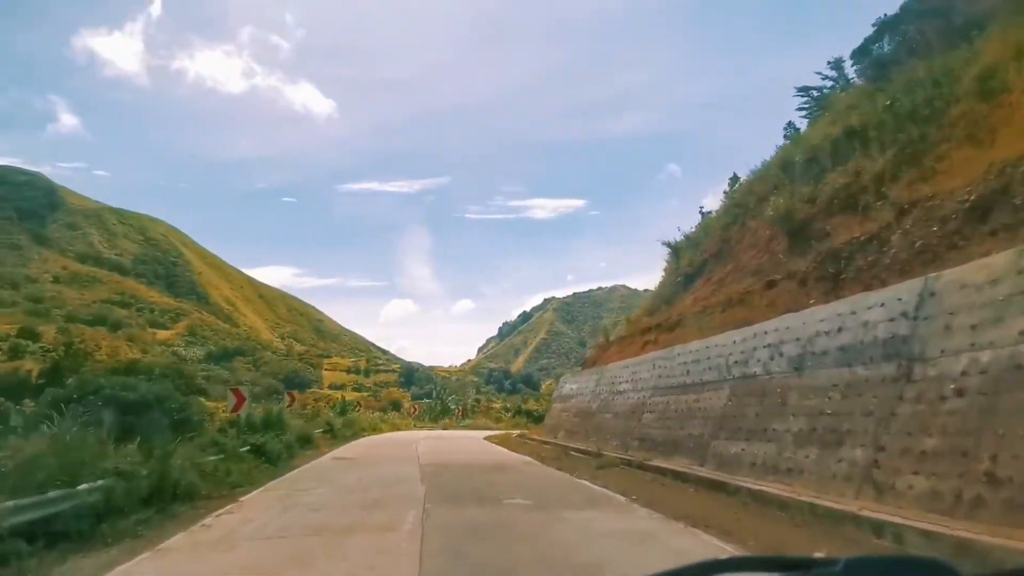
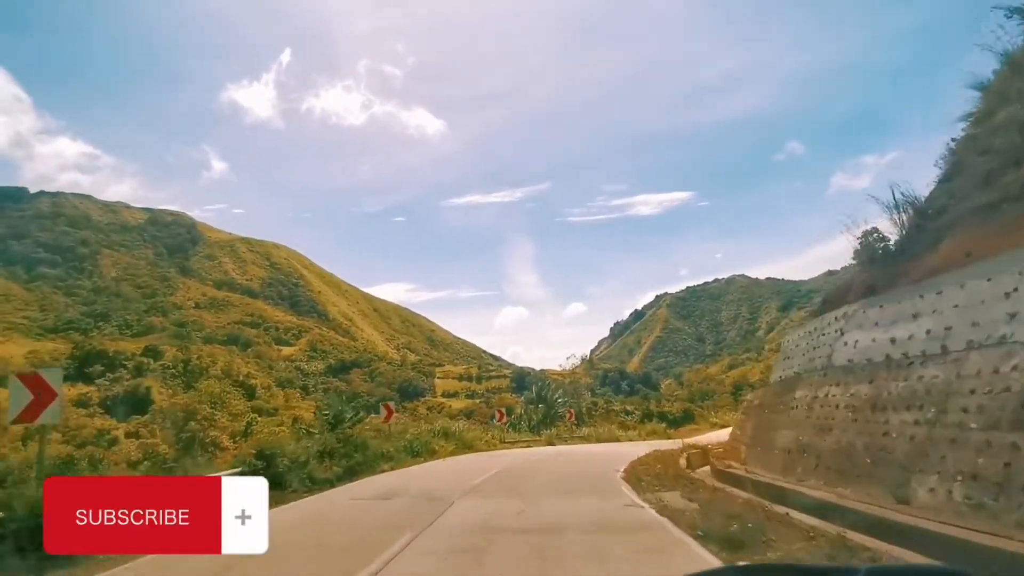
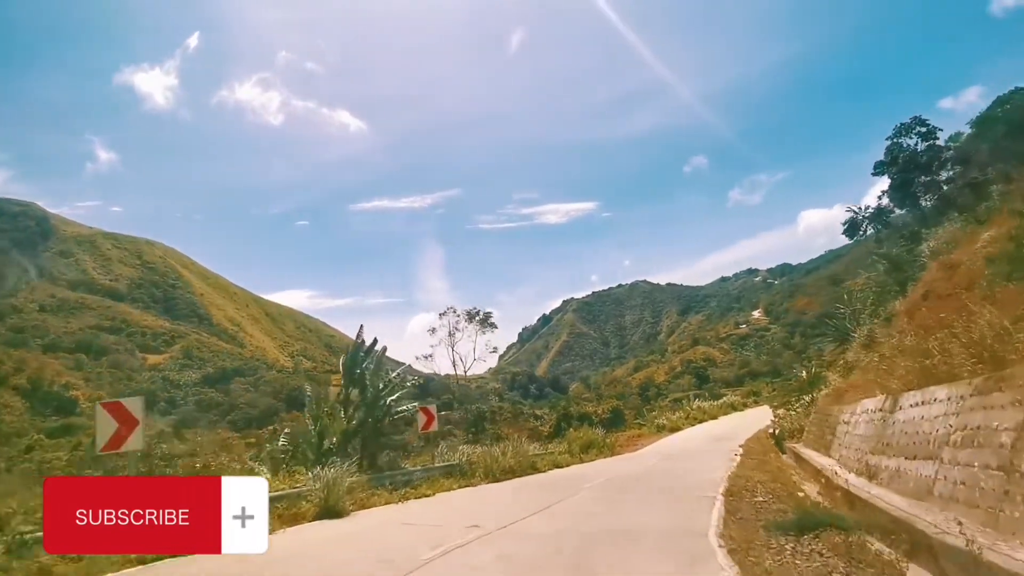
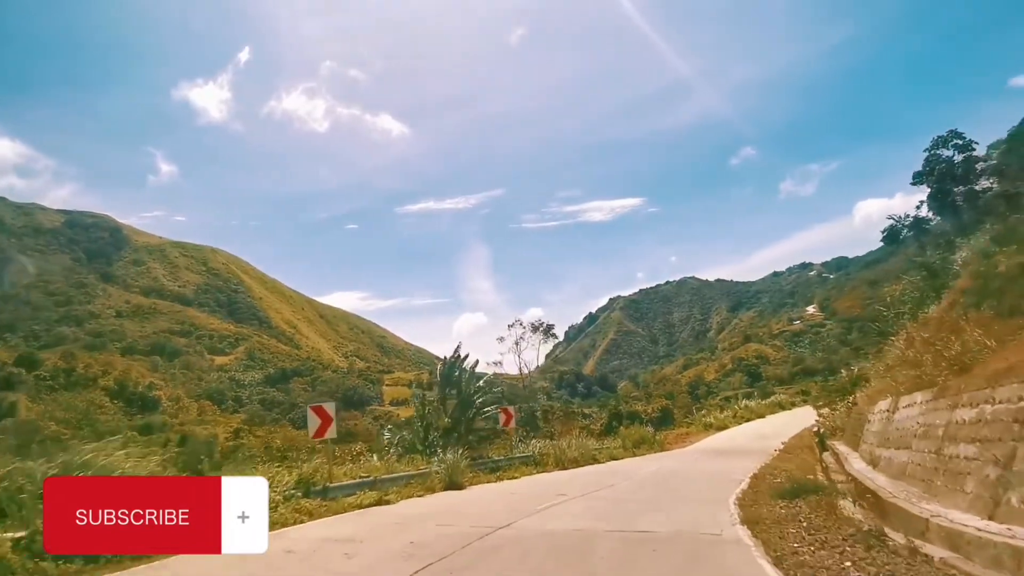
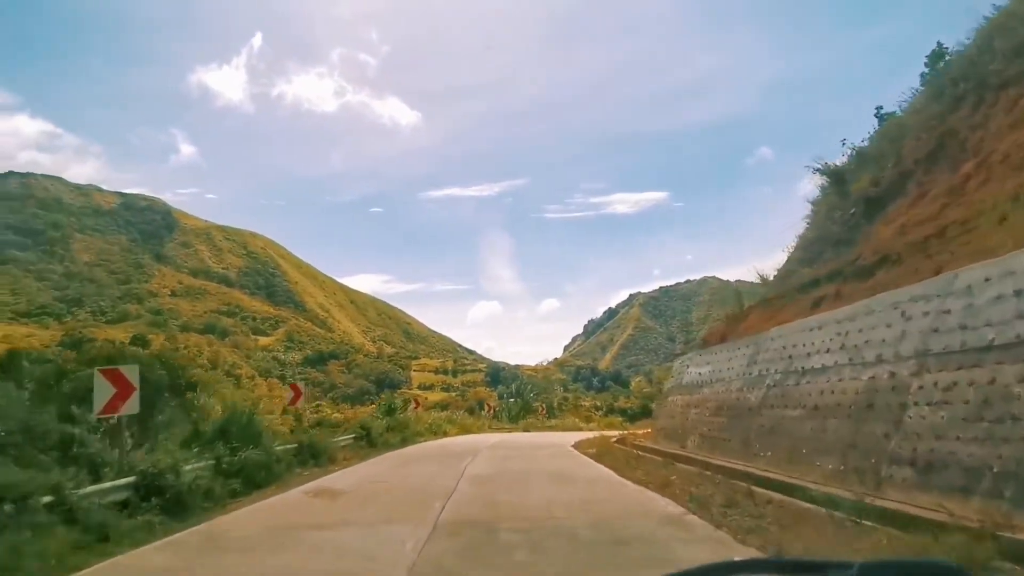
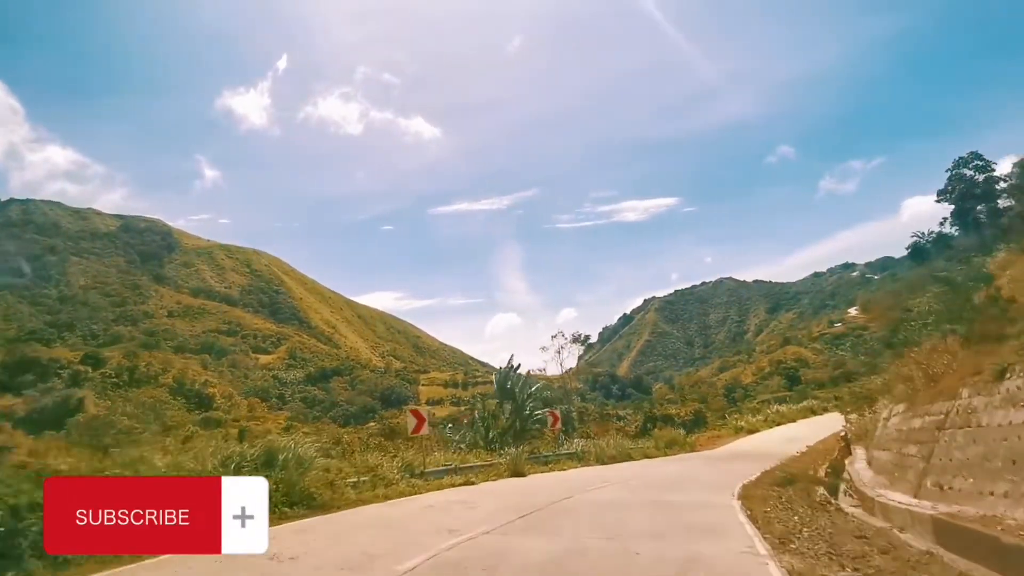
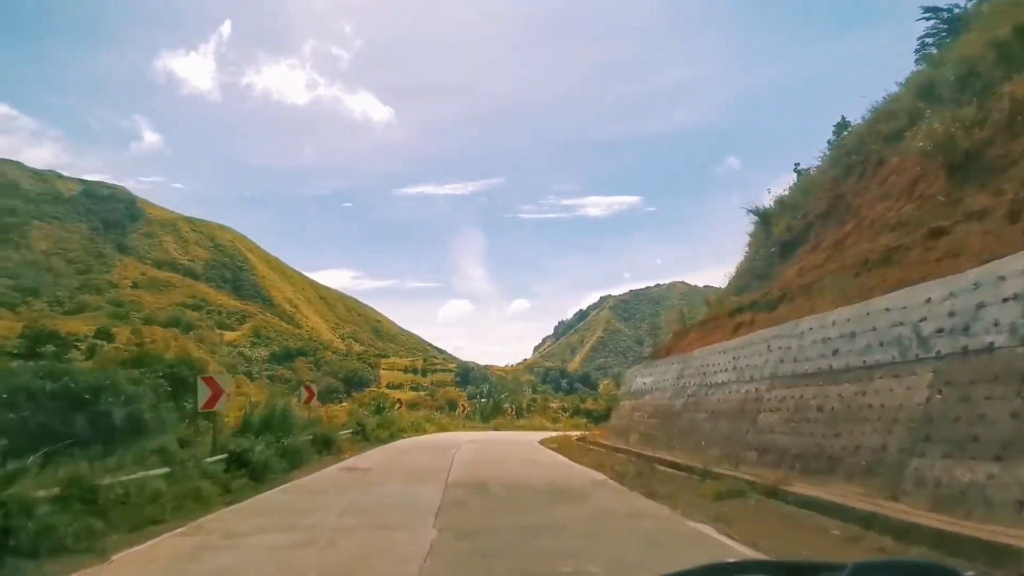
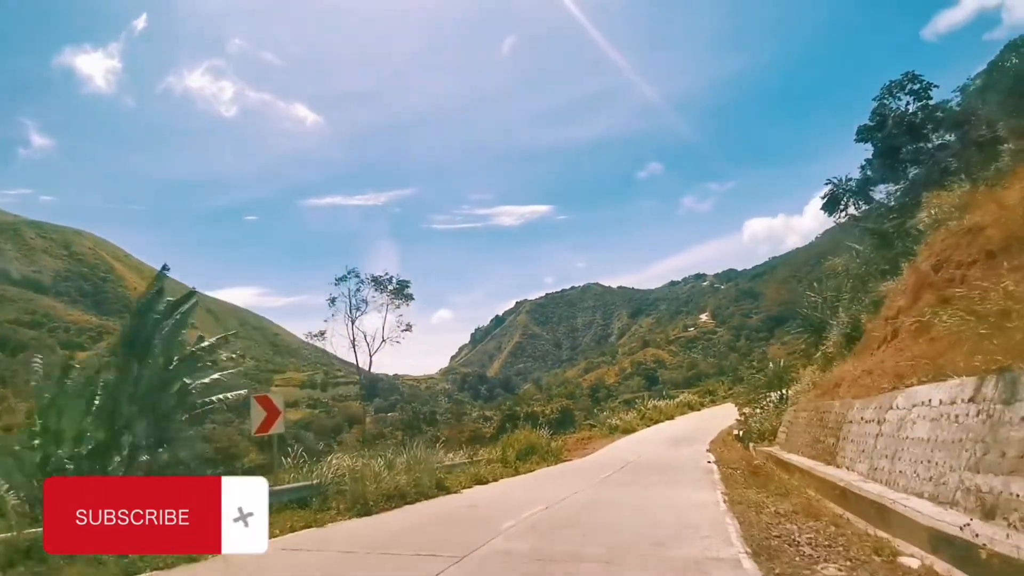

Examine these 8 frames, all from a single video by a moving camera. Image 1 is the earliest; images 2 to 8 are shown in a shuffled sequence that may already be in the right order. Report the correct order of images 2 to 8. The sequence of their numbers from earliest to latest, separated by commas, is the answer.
7, 5, 2, 6, 4, 3, 8
